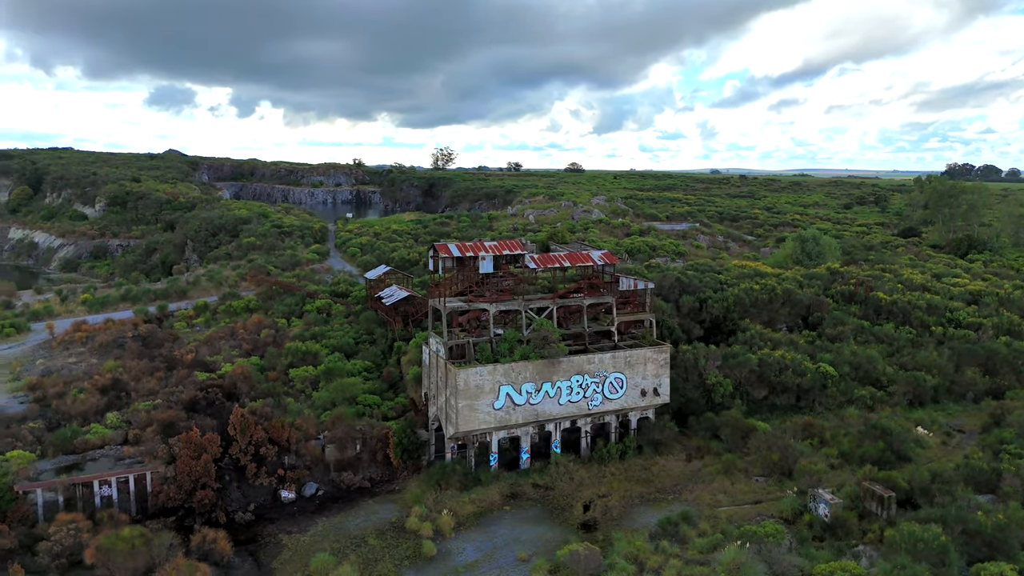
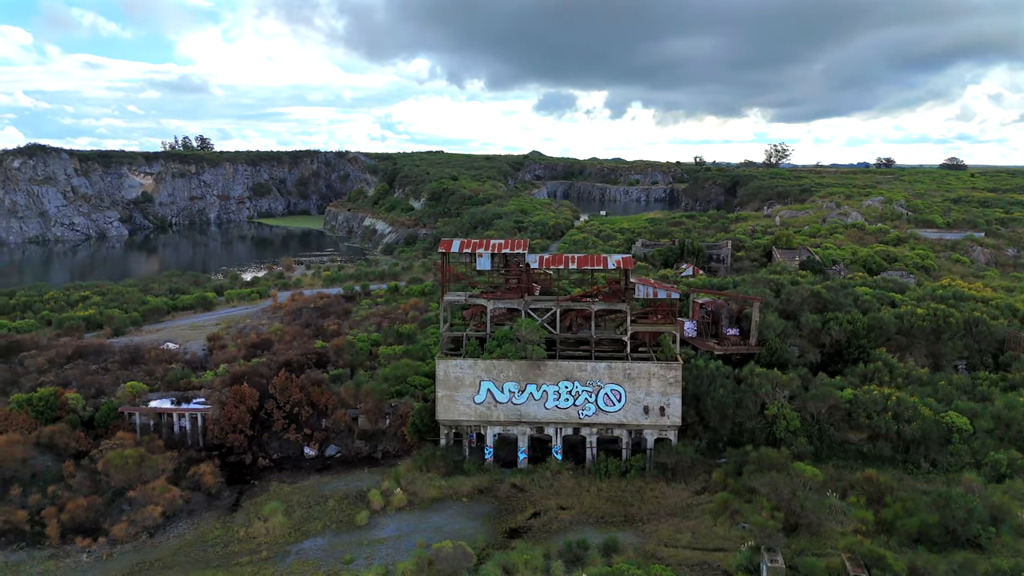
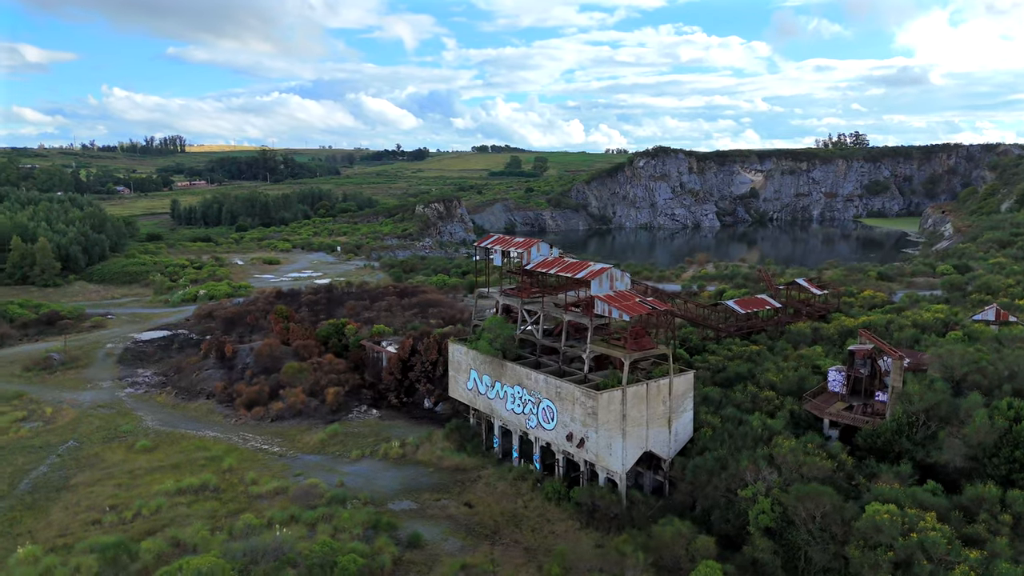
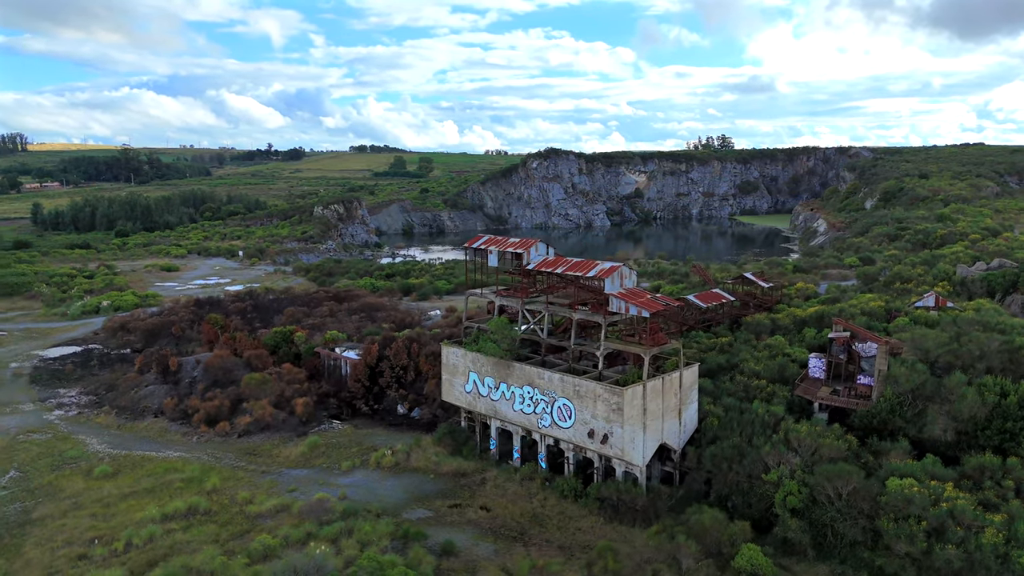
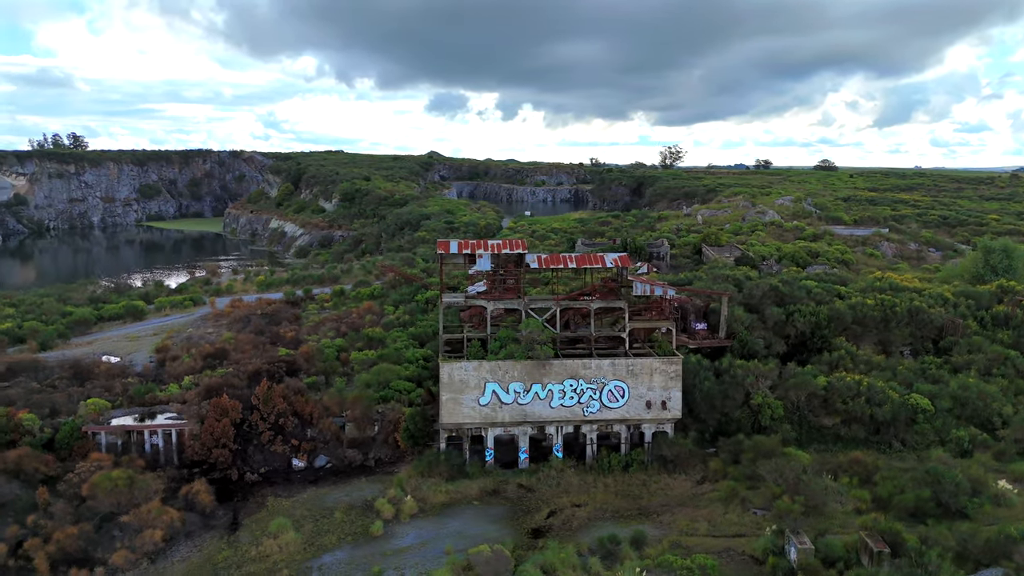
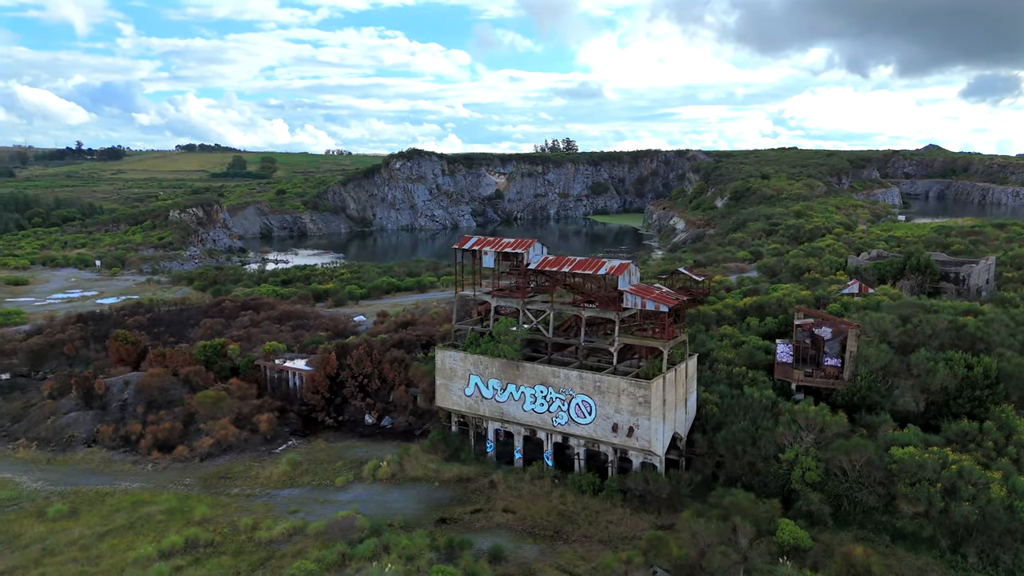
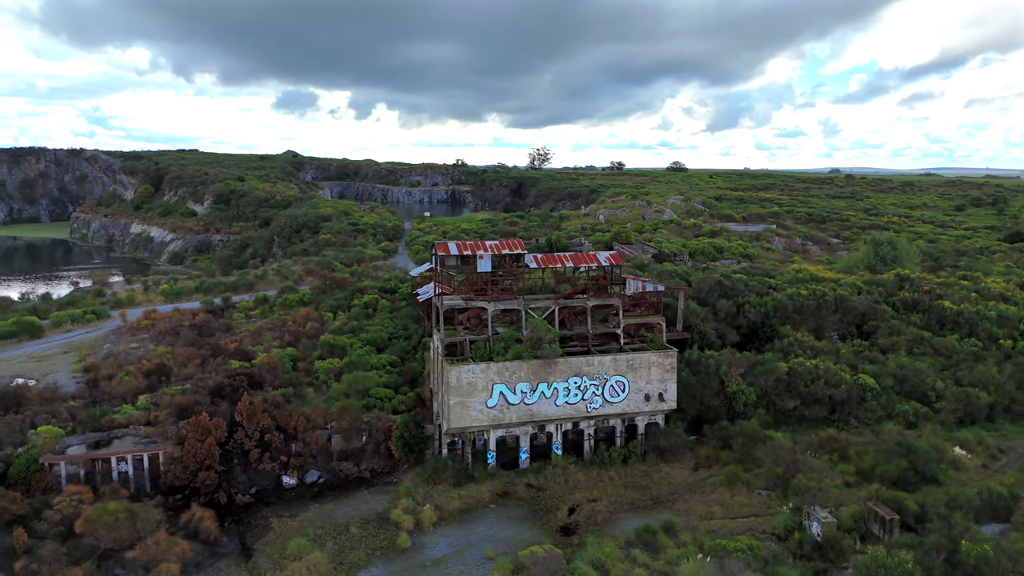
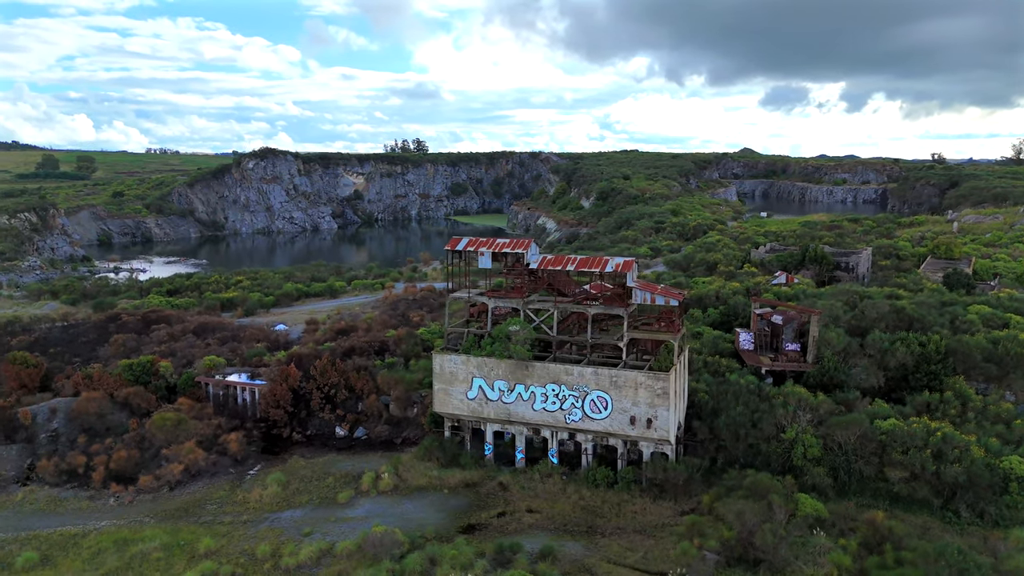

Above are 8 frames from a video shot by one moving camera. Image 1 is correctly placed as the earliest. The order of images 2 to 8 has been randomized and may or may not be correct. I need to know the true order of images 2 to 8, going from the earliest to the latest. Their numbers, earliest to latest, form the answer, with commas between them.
7, 5, 2, 8, 6, 4, 3
